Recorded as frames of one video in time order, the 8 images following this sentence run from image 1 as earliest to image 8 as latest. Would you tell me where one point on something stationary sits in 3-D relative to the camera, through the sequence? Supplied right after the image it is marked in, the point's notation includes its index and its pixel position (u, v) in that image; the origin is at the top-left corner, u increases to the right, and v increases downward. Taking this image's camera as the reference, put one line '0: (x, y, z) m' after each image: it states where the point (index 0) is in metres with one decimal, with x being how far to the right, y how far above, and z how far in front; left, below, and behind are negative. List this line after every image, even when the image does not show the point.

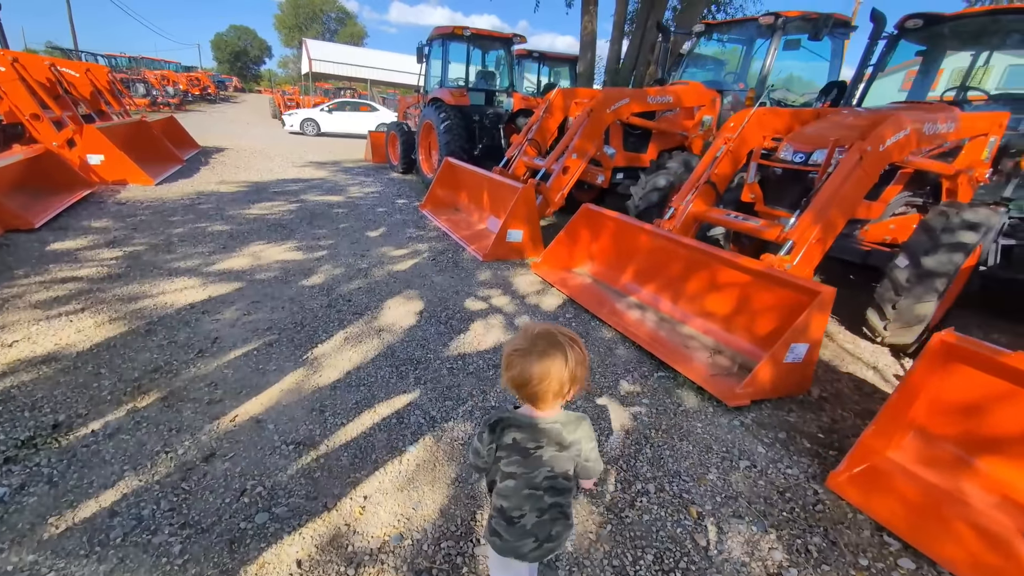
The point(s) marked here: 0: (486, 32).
0: (-0.4, +4.0, +7.3) m
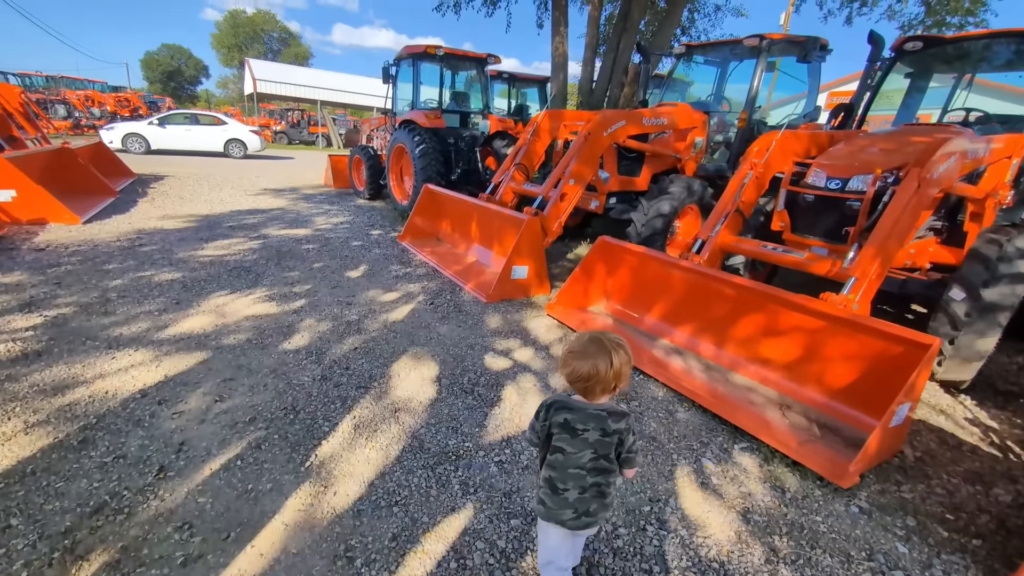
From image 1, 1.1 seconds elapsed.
0: (-0.7, +3.5, +6.9) m
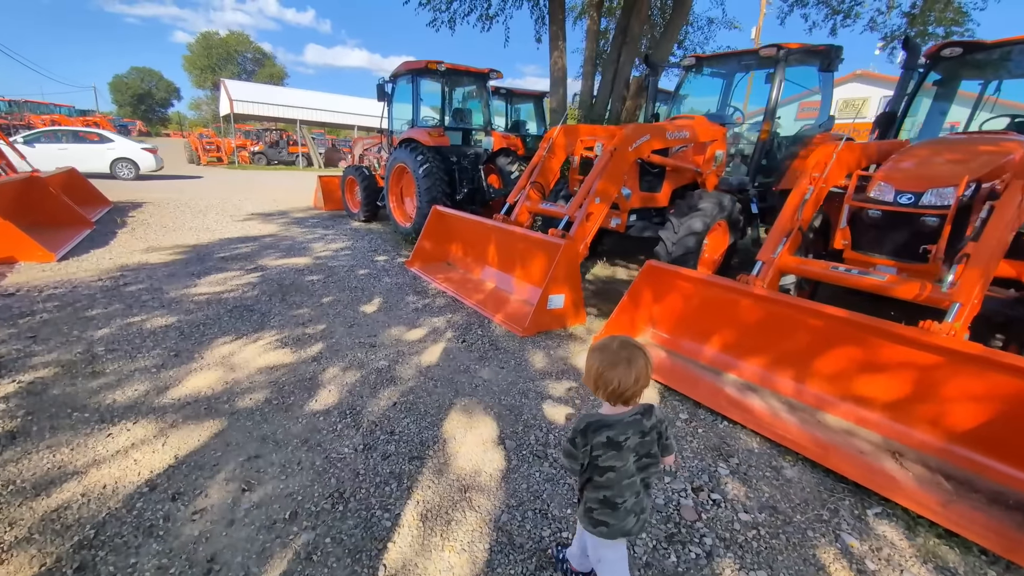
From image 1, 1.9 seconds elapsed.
0: (-0.7, +3.1, +6.6) m
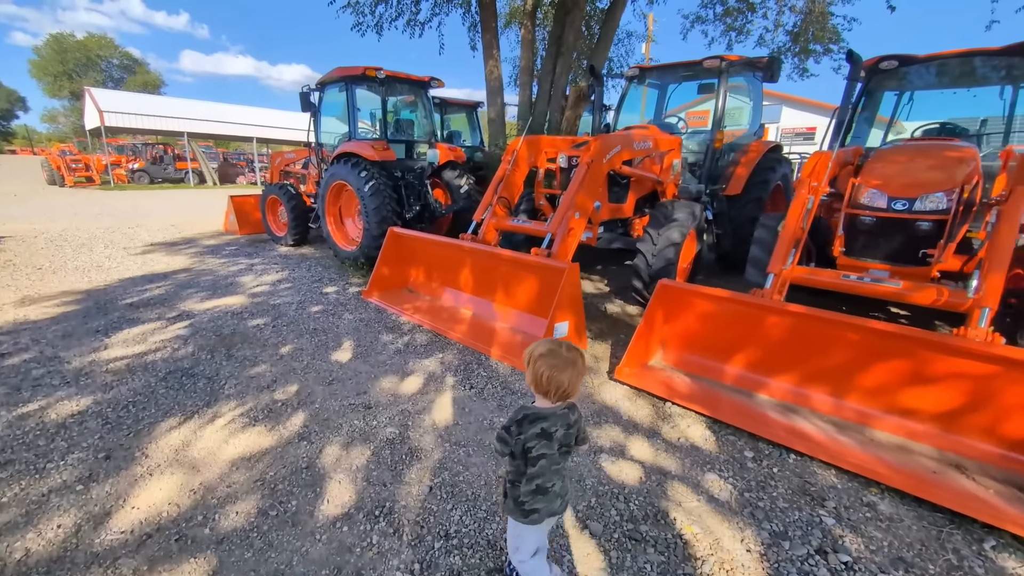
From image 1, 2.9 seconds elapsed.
0: (-1.4, +2.8, +6.0) m
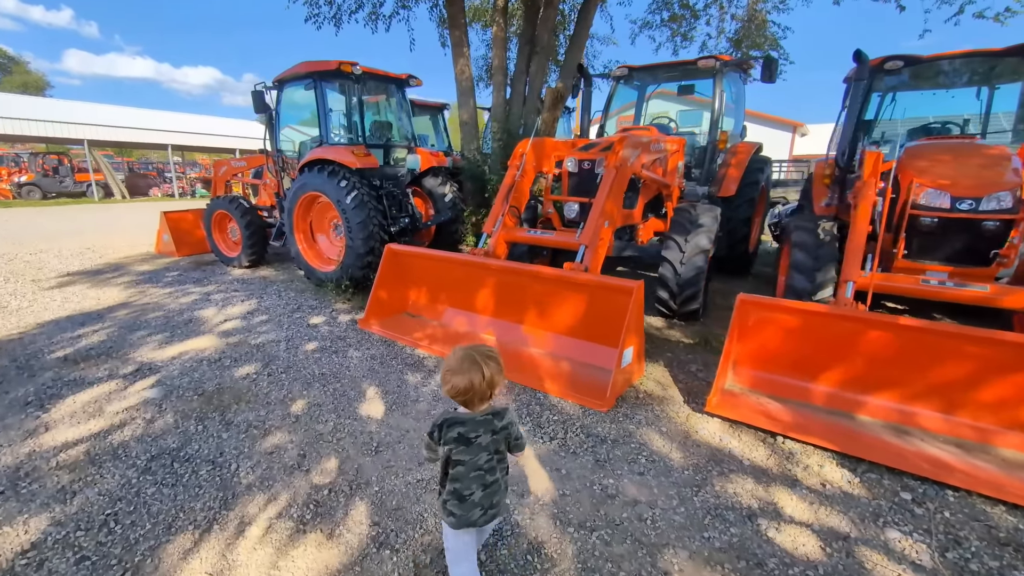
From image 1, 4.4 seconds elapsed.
0: (-1.5, +2.5, +5.4) m
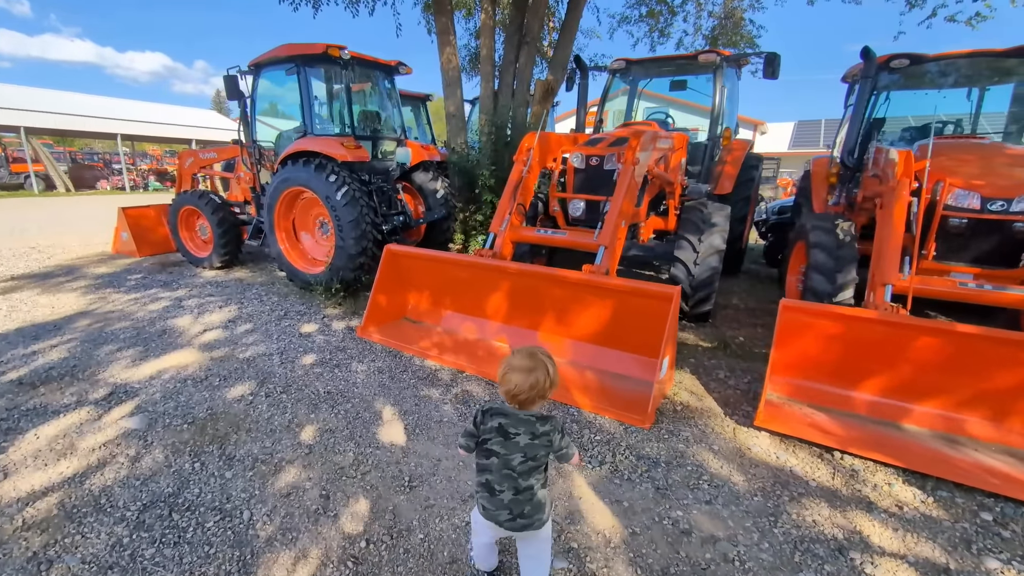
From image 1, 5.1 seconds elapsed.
0: (-1.6, +2.5, +5.0) m
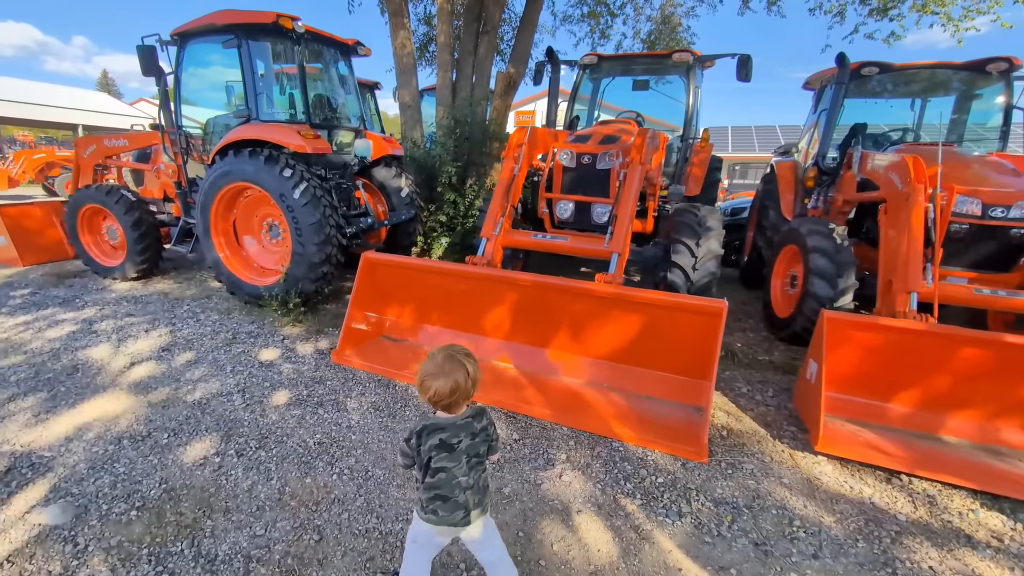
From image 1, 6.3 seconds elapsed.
0: (-1.8, +2.4, +4.3) m
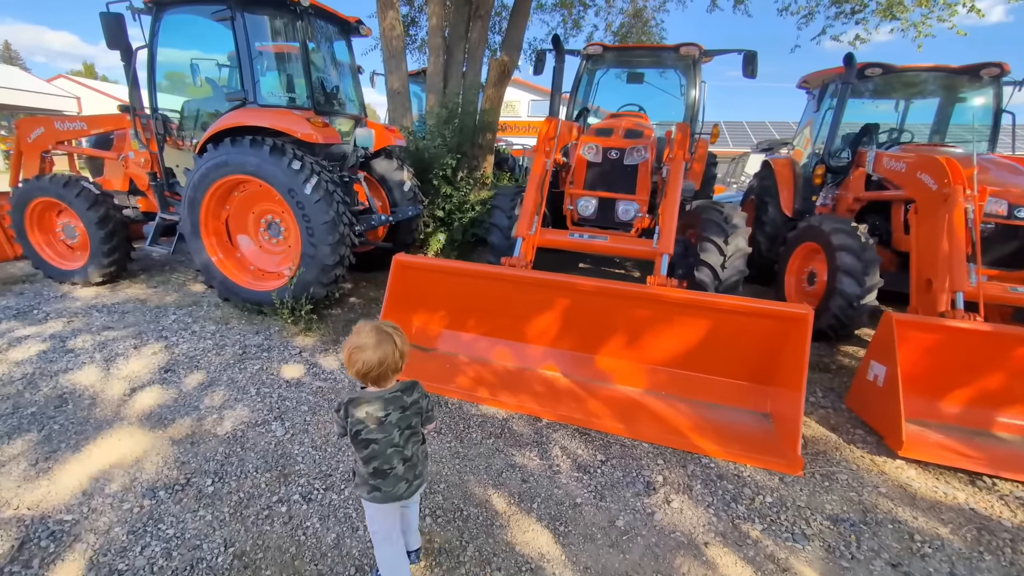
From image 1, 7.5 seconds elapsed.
0: (-1.6, +2.3, +3.9) m
